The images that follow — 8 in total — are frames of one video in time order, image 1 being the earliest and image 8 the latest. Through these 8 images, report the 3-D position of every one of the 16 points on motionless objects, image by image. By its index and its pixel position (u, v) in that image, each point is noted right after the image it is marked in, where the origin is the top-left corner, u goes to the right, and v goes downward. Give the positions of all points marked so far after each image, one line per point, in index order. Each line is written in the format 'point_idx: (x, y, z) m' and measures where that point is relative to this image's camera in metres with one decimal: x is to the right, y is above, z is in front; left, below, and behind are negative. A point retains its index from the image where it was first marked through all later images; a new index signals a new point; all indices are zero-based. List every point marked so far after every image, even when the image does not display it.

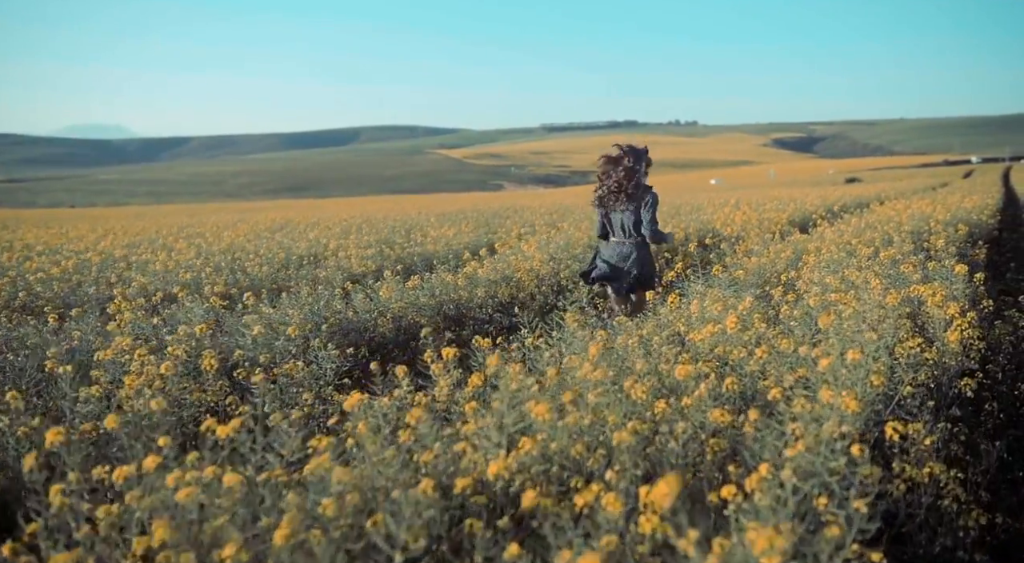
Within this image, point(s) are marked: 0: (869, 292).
0: (+2.4, -0.1, +5.0) m
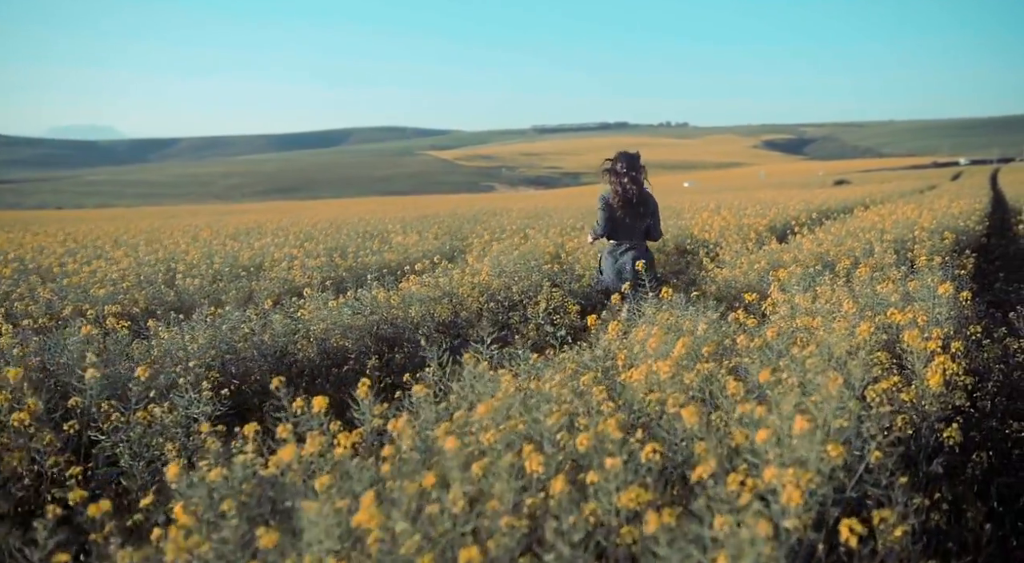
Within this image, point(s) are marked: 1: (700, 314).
0: (+1.9, -0.2, +4.4) m
1: (+1.2, -0.2, +4.9) m
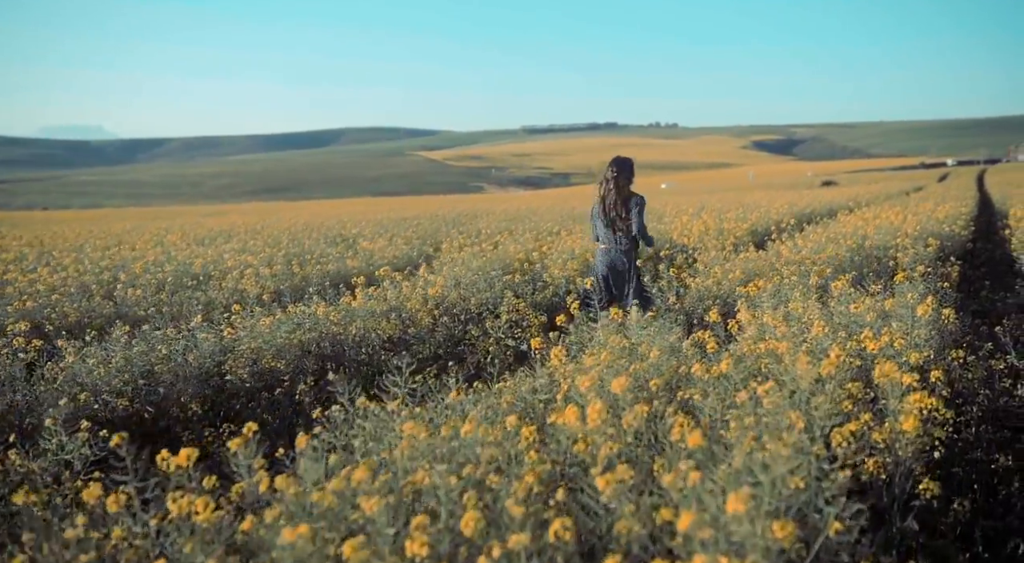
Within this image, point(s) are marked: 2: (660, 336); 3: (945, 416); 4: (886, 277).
0: (+1.5, -0.3, +3.9) m
1: (+0.9, -0.3, +4.5) m
2: (+0.9, -0.3, +4.4) m
3: (+2.0, -0.6, +3.4) m
4: (+3.5, 0.0, +6.9) m
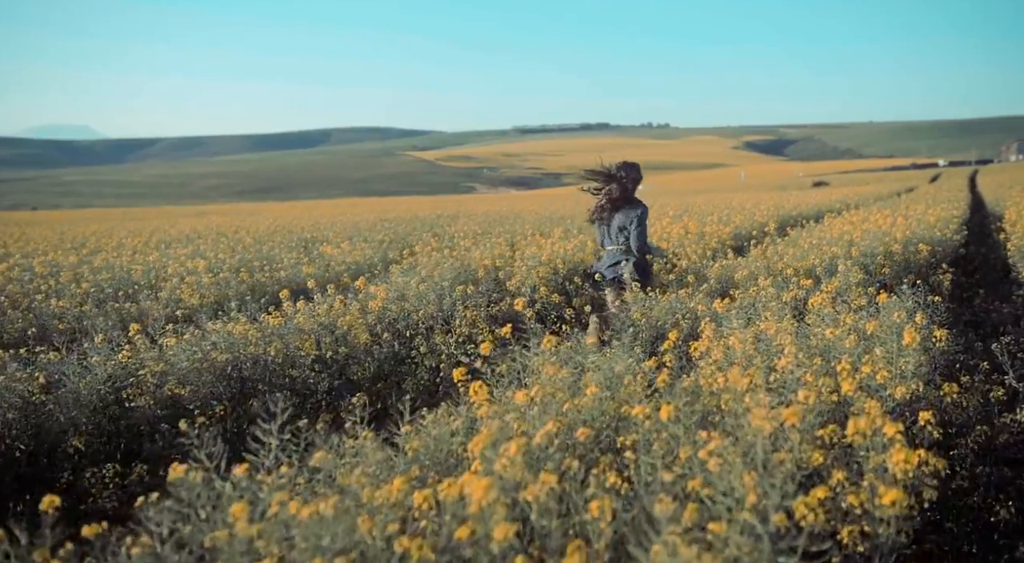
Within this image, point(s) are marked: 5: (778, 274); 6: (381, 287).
0: (+1.2, -0.4, +3.4) m
1: (+0.5, -0.4, +3.9) m
2: (+0.5, -0.4, +3.8) m
3: (+1.6, -0.7, +2.8) m
4: (+3.1, -0.1, +6.4) m
5: (+2.5, +0.1, +7.1) m
6: (-1.2, -0.1, +6.9) m
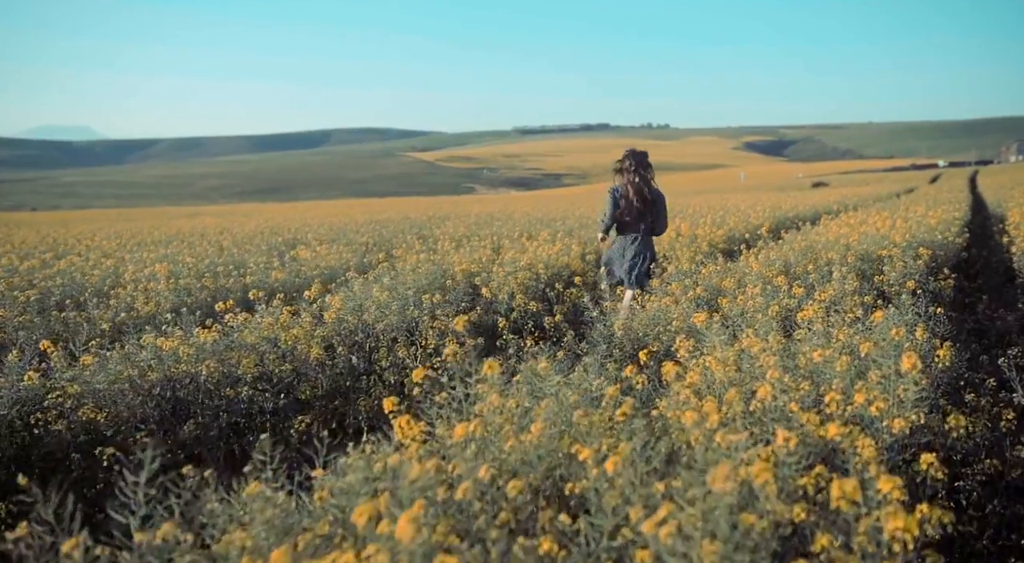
0: (+0.9, -0.5, +2.9) m
1: (+0.2, -0.5, +3.4) m
2: (+0.3, -0.5, +3.4) m
3: (+1.3, -0.8, +2.3) m
4: (+2.8, -0.2, +5.9) m
5: (+2.3, 0.0, +6.7) m
6: (-1.5, -0.1, +6.4) m
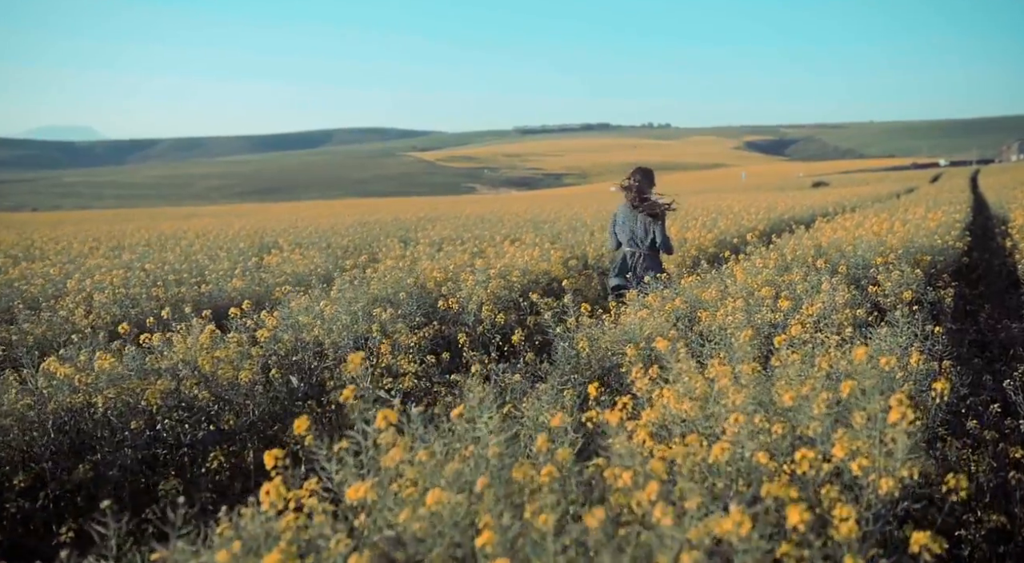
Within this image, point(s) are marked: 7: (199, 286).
0: (+0.6, -0.6, +2.4) m
1: (-0.1, -0.6, +2.9) m
2: (-0.1, -0.6, +2.9) m
3: (+1.0, -0.9, +1.8) m
4: (+2.5, -0.2, +5.4) m
5: (+2.0, -0.1, +6.2) m
6: (-1.8, -0.2, +5.9) m
7: (-3.4, 0.0, +8.1) m
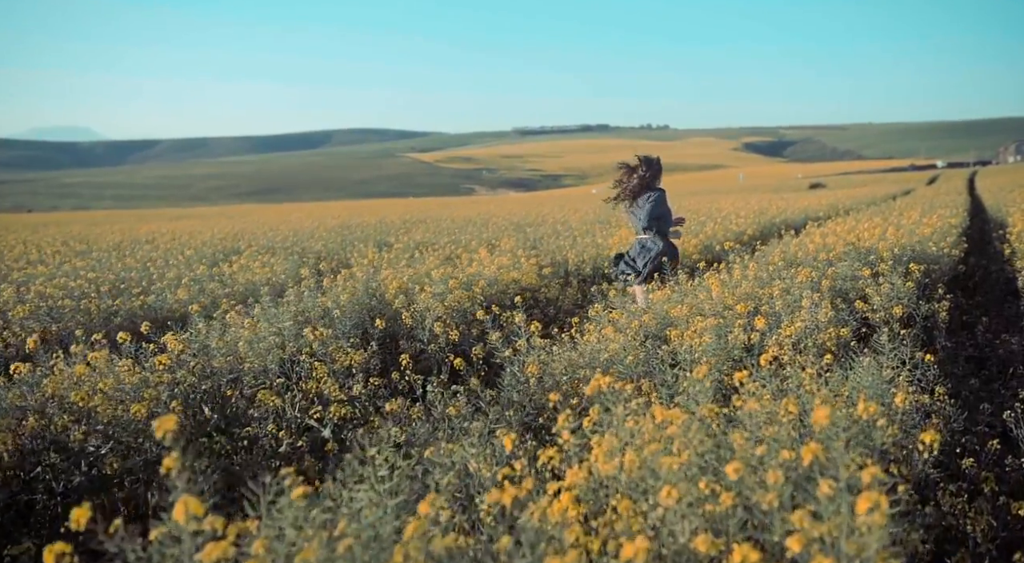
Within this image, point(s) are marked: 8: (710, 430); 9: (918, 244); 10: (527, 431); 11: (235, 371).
0: (+0.2, -0.7, +1.8) m
1: (-0.4, -0.7, +2.4) m
2: (-0.4, -0.7, +2.3) m
3: (+0.7, -1.0, +1.3) m
4: (+2.1, -0.4, +4.8) m
5: (+1.6, -0.2, +5.6) m
6: (-2.1, -0.3, +5.3) m
7: (-3.8, -0.2, +7.5) m
8: (+0.8, -0.6, +2.8) m
9: (+5.0, +0.4, +9.1) m
10: (+0.1, -0.7, +4.0) m
11: (-1.8, -0.5, +4.8) m
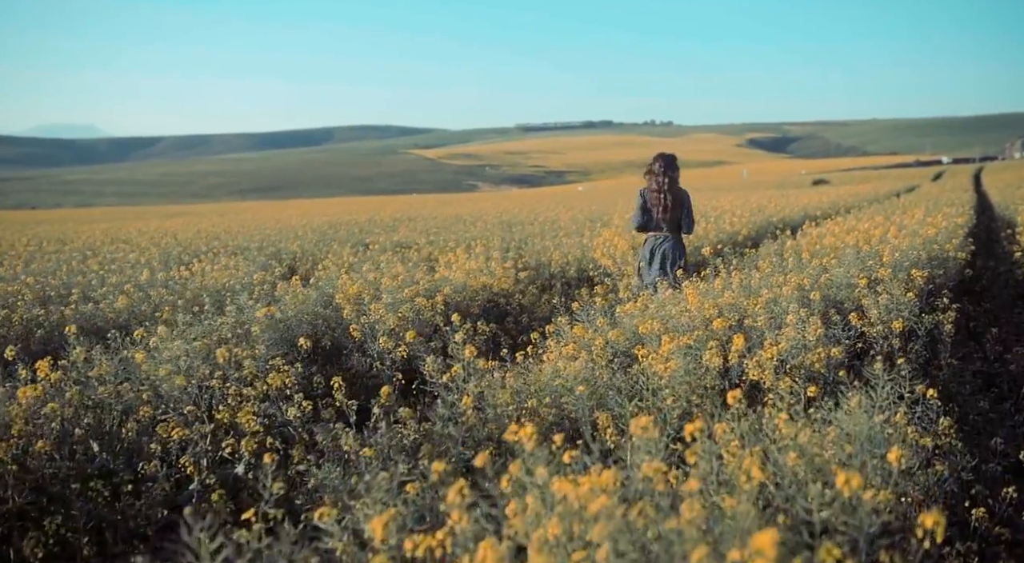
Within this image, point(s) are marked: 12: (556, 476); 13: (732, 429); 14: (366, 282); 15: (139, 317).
0: (-0.1, -0.8, +1.2) m
1: (-0.8, -0.8, +1.7) m
2: (-0.8, -0.8, +1.7) m
3: (+0.3, -1.1, +0.6) m
4: (+1.8, -0.4, +4.2) m
5: (+1.3, -0.3, +5.0) m
6: (-2.5, -0.4, +4.7) m
7: (-4.1, -0.2, +6.9) m
8: (+0.4, -0.7, +2.2) m
9: (+4.6, +0.4, +8.4) m
10: (-0.2, -0.8, +3.4) m
11: (-2.1, -0.6, +4.1) m
12: (+0.2, -0.6, +2.4) m
13: (+0.9, -0.5, +2.9) m
14: (-1.5, 0.0, +7.6) m
15: (-3.3, -0.3, +6.6) m
